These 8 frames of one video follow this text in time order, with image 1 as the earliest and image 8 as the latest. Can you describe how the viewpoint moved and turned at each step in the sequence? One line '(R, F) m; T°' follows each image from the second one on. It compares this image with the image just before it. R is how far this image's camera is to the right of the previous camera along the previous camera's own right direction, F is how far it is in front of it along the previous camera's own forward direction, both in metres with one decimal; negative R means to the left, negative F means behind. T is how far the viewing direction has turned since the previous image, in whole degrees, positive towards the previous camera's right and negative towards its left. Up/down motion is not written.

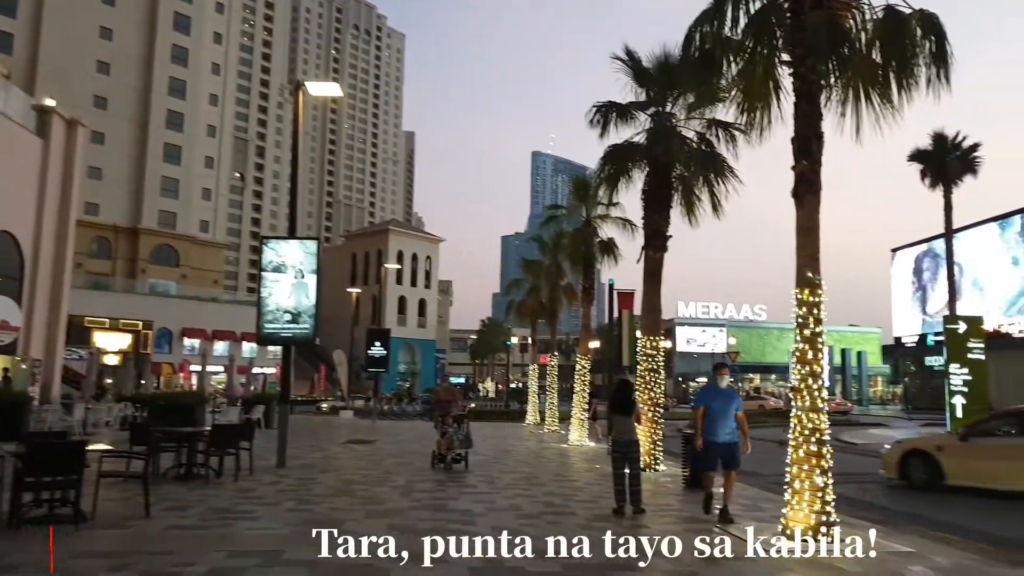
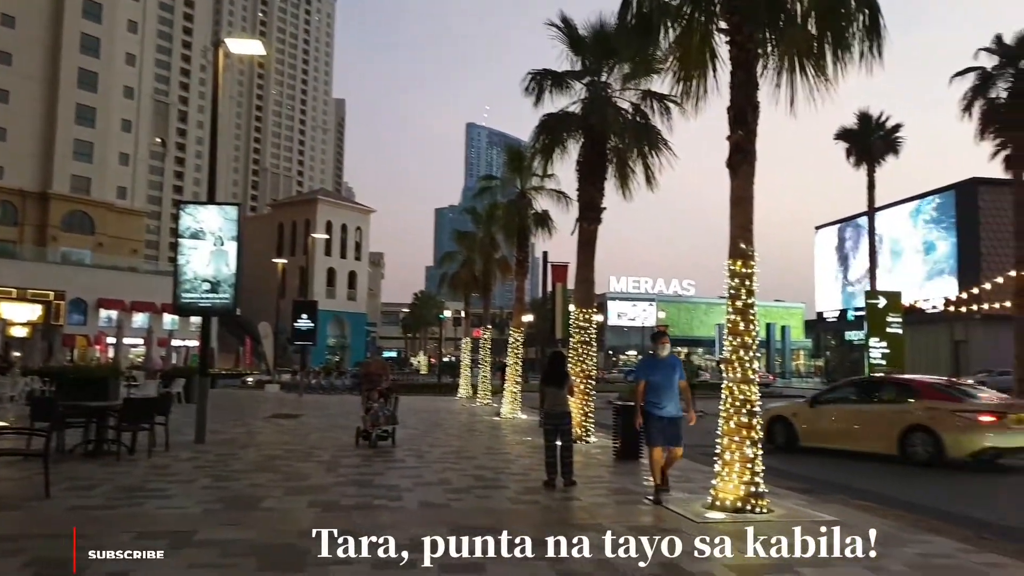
(0.0, +0.3) m; +5°
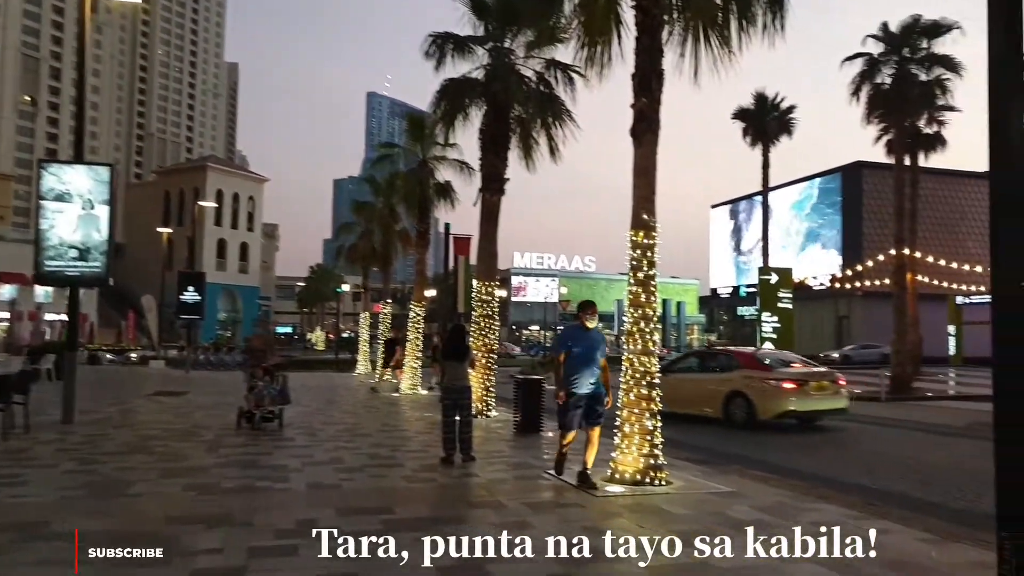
(+0.1, +0.4) m; +7°
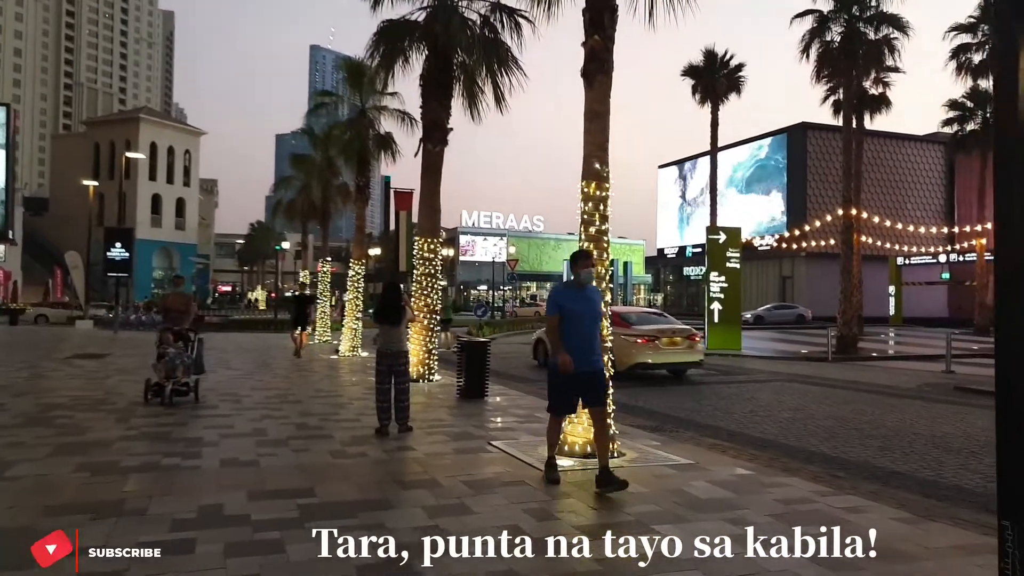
(+0.1, +0.8) m; +4°
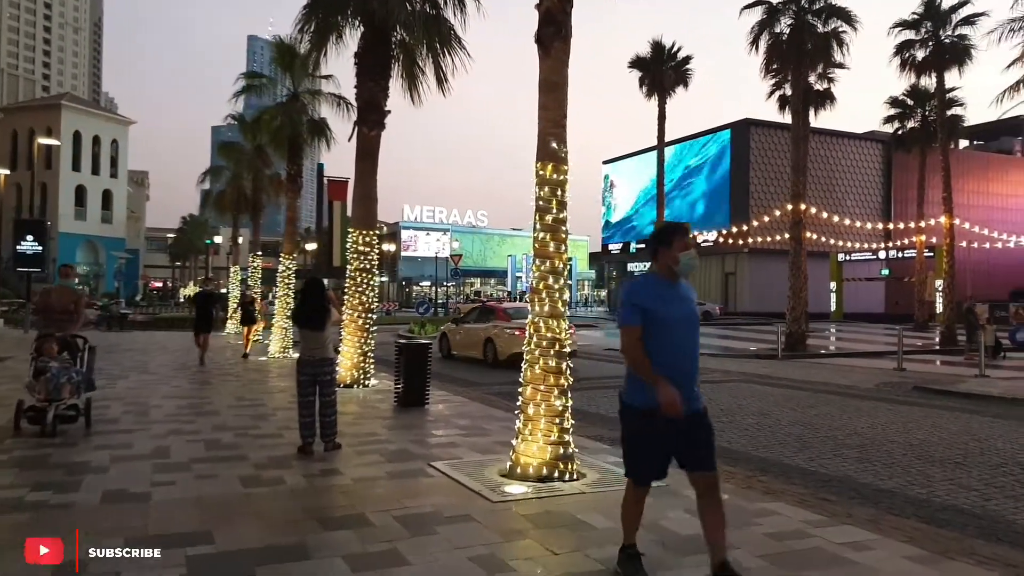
(0.0, +1.1) m; +4°
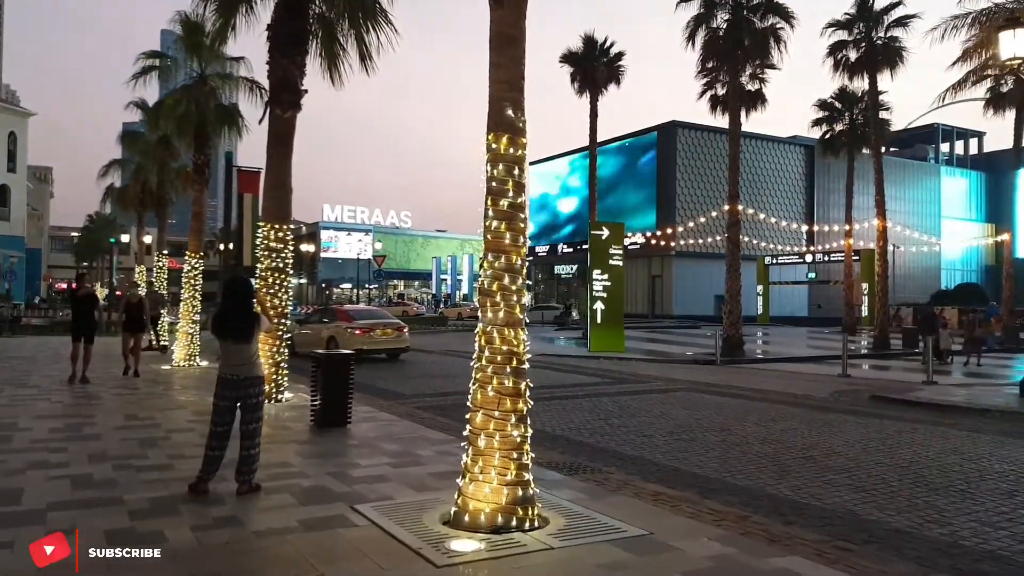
(-0.1, +1.3) m; +5°
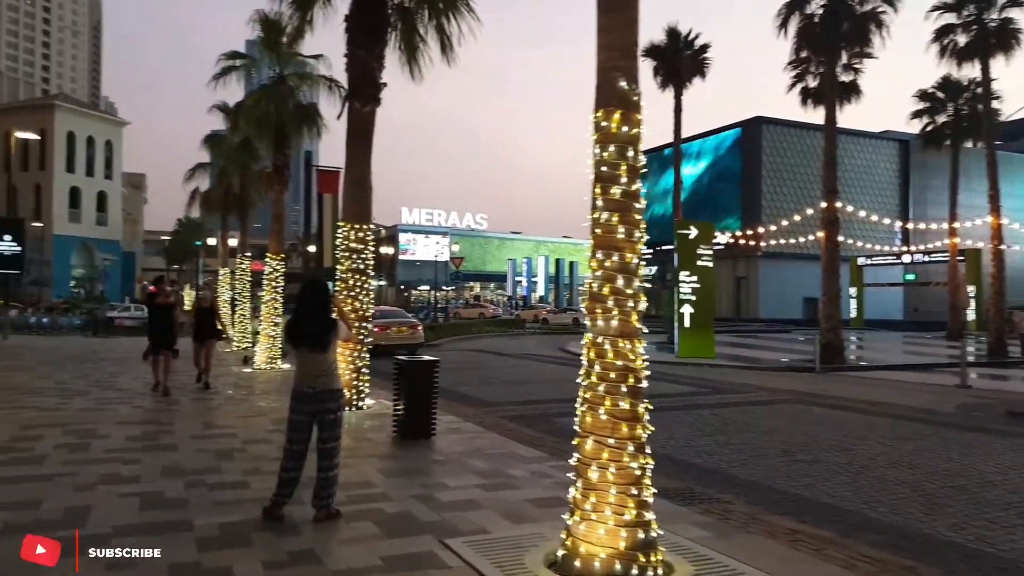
(-0.3, +0.8) m; -5°
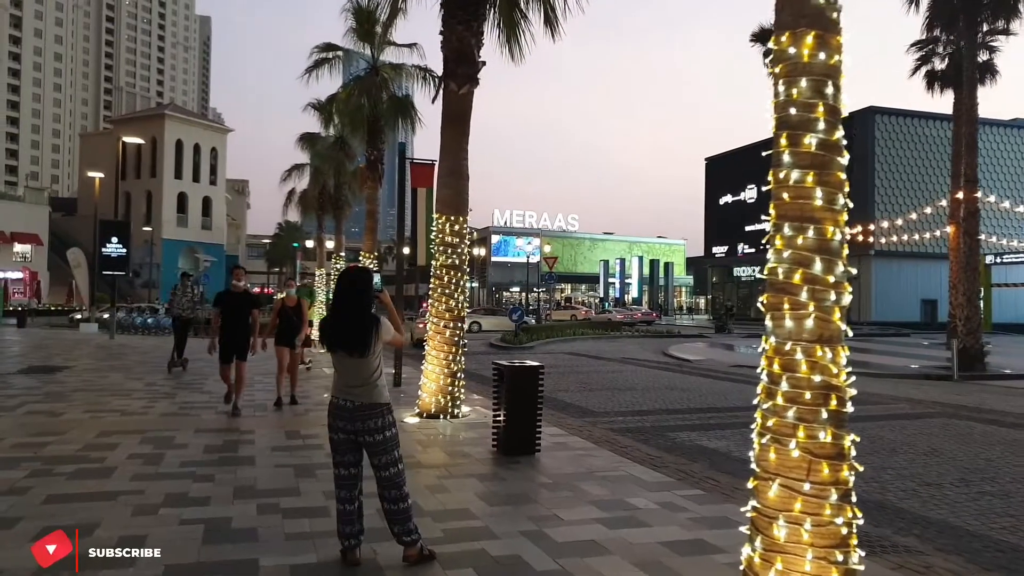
(-0.3, +1.2) m; -7°
